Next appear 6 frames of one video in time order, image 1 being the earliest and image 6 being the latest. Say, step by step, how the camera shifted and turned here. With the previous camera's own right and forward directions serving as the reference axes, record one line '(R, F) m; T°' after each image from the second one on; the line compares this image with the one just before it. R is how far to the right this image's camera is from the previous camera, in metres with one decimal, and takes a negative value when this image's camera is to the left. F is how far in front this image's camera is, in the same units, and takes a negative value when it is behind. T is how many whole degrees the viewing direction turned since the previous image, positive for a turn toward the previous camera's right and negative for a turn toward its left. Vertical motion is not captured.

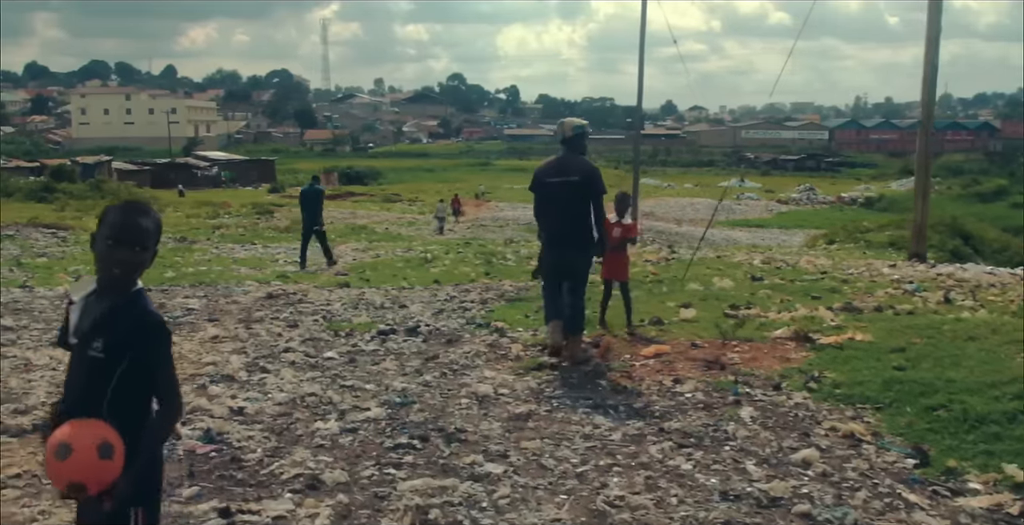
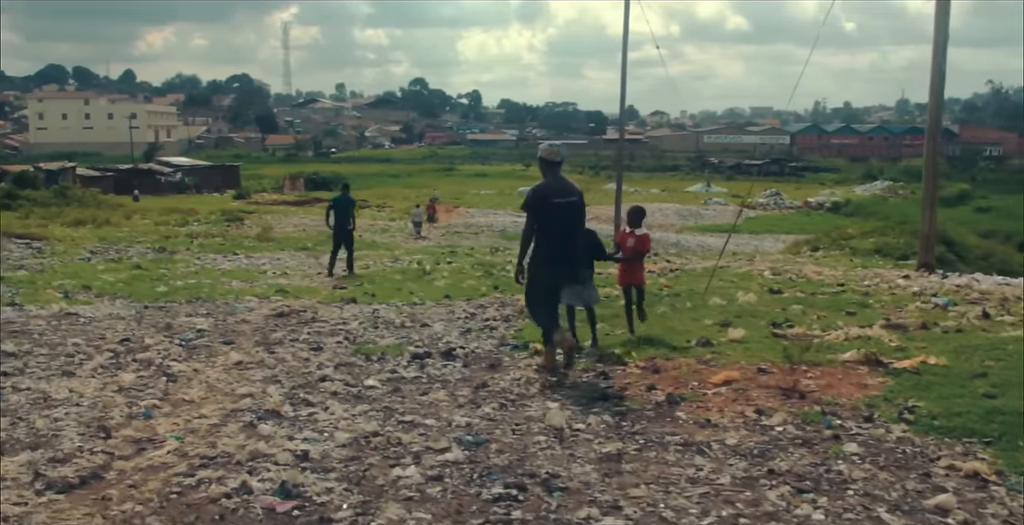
(-0.8, +0.6) m; +2°
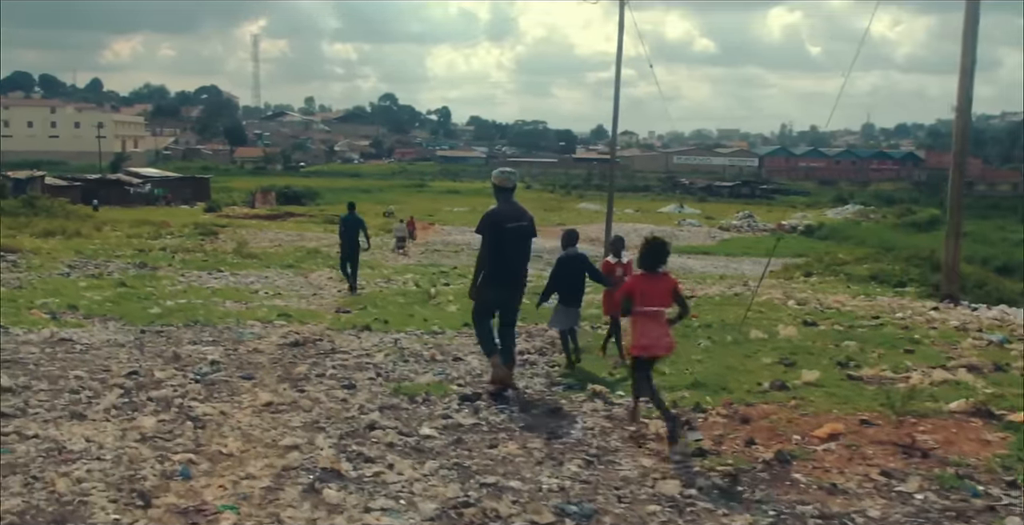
(-0.8, +1.0) m; +2°
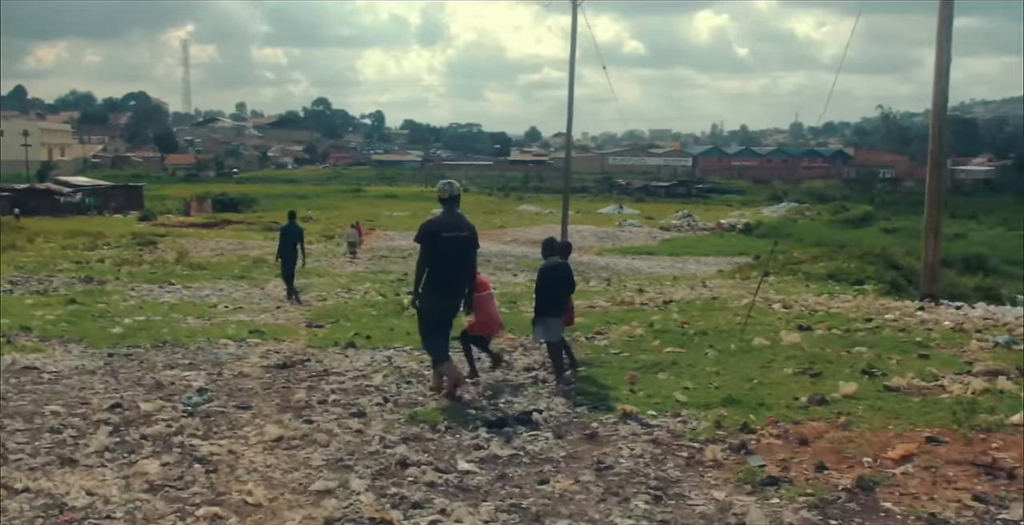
(-0.7, +0.7) m; +3°
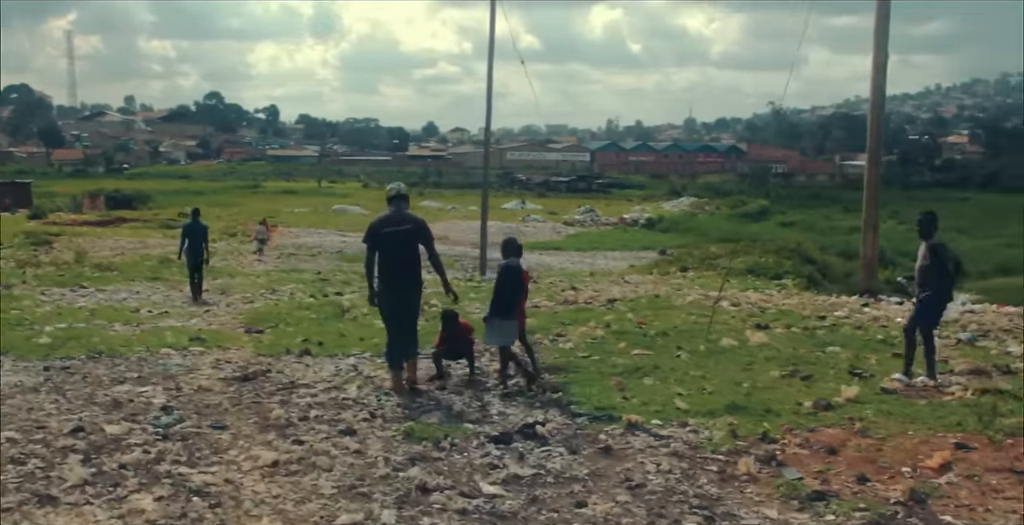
(-0.8, +0.5) m; +5°
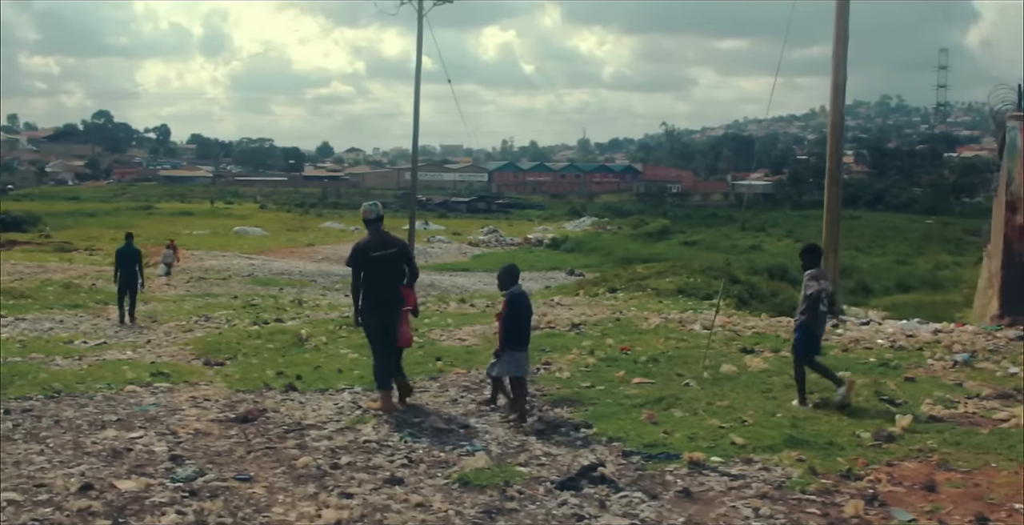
(-1.1, +0.7) m; +6°
